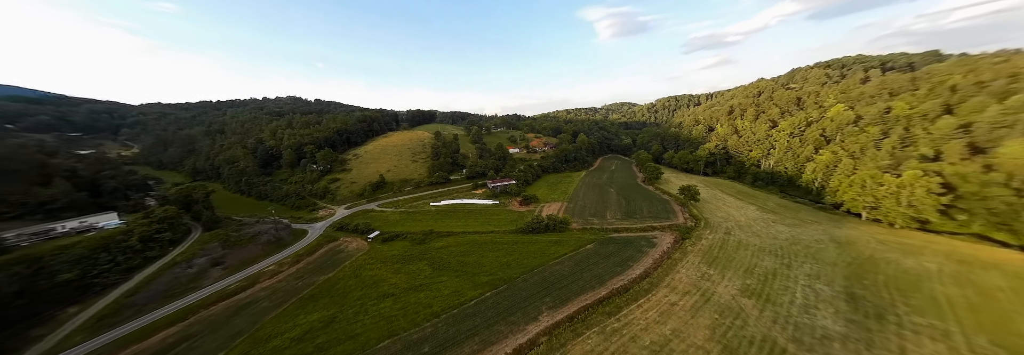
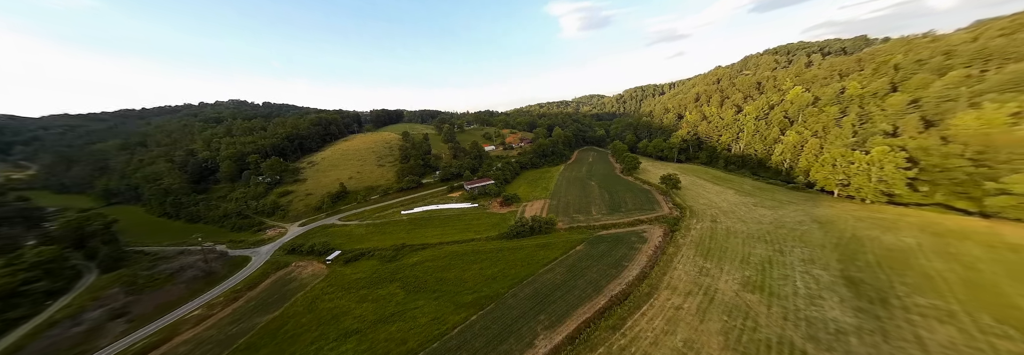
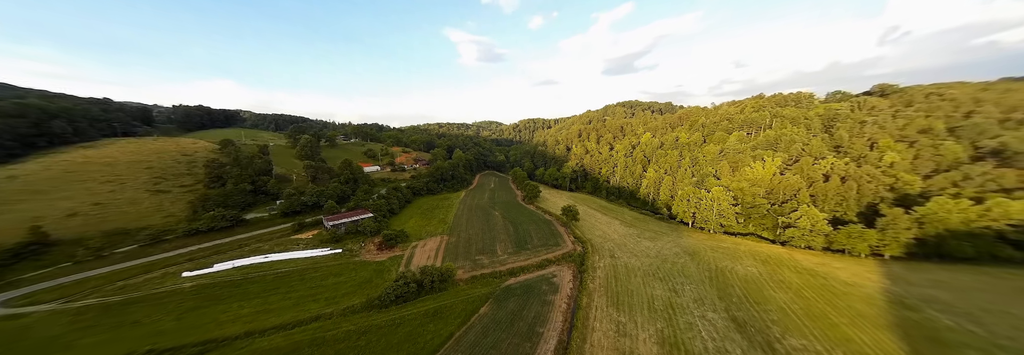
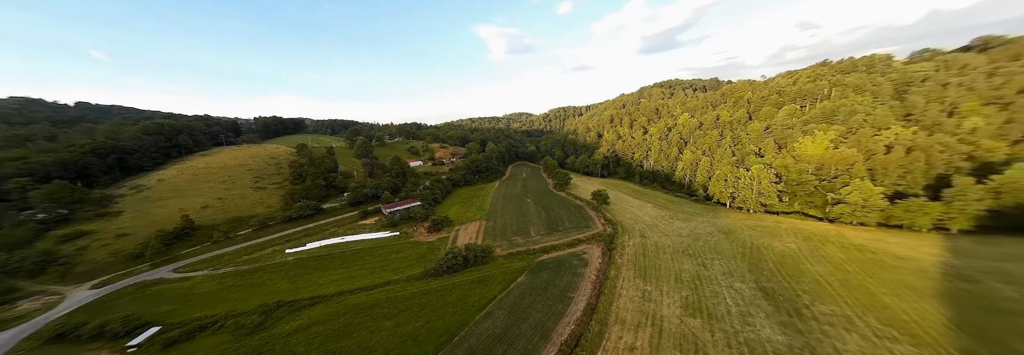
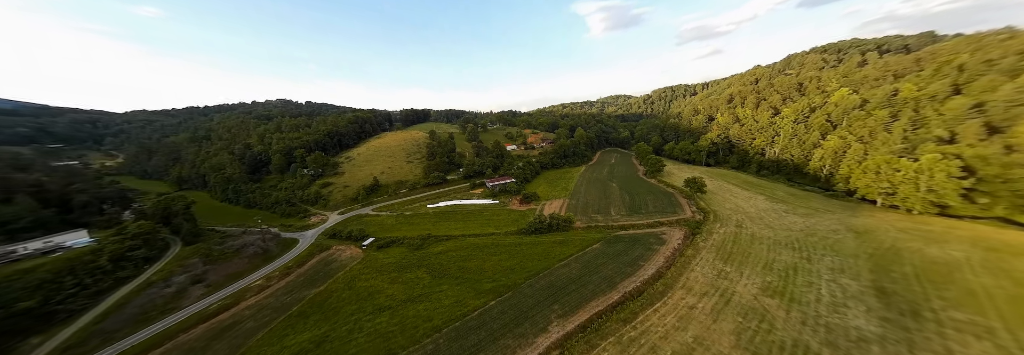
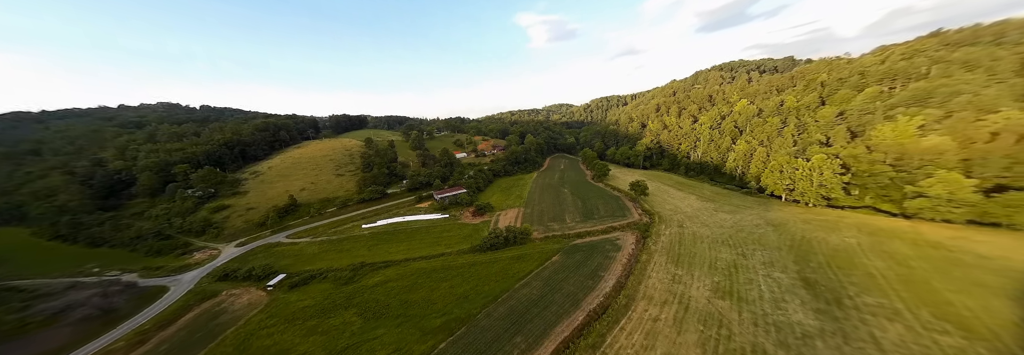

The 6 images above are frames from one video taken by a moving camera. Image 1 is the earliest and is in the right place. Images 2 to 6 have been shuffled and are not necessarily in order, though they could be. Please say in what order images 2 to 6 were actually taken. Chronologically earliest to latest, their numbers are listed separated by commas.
5, 2, 6, 4, 3
